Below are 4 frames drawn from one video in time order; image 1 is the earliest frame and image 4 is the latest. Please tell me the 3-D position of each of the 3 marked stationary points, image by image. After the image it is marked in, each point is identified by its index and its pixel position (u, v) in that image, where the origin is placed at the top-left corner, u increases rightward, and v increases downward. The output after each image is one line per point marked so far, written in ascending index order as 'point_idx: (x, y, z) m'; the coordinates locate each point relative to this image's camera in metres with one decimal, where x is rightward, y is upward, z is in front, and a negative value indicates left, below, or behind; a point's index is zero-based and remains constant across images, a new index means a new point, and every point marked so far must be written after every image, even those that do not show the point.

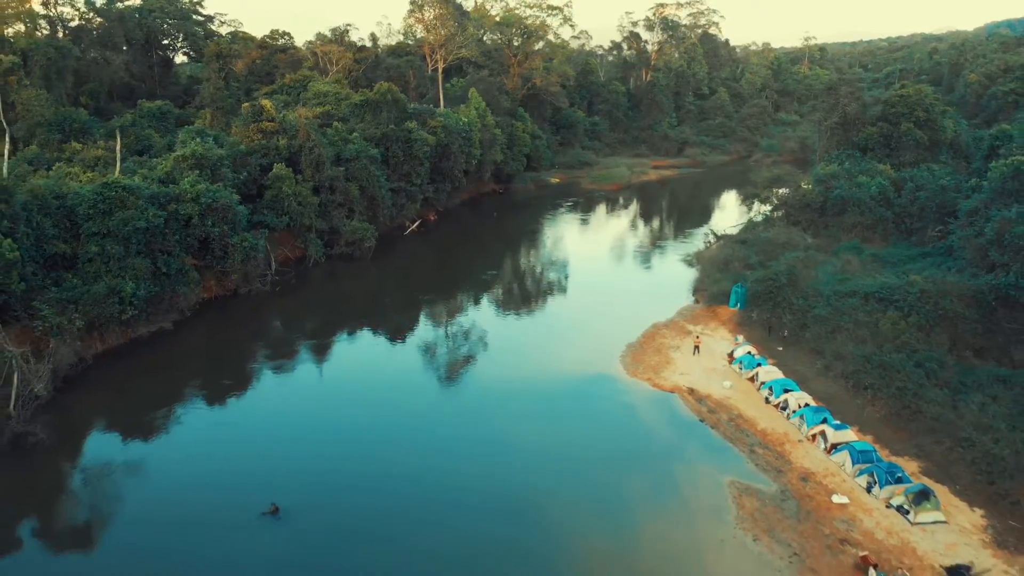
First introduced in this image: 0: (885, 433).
0: (+10.4, -3.9, +19.3) m
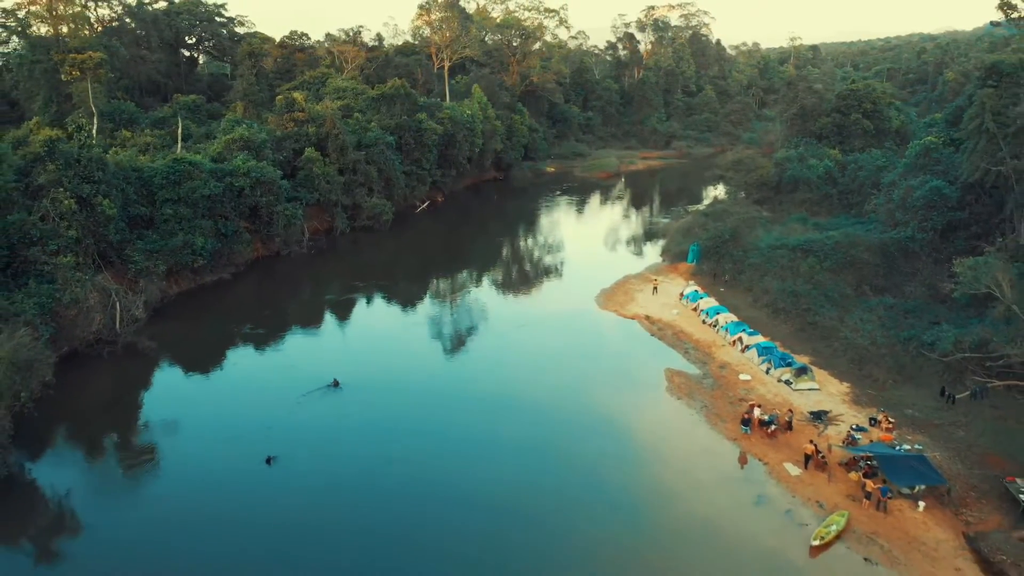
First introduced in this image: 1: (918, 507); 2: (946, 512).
0: (+10.2, -1.9, +25.1) m
1: (+9.4, -5.0, +16.1) m
2: (+10.0, -5.1, +15.8) m
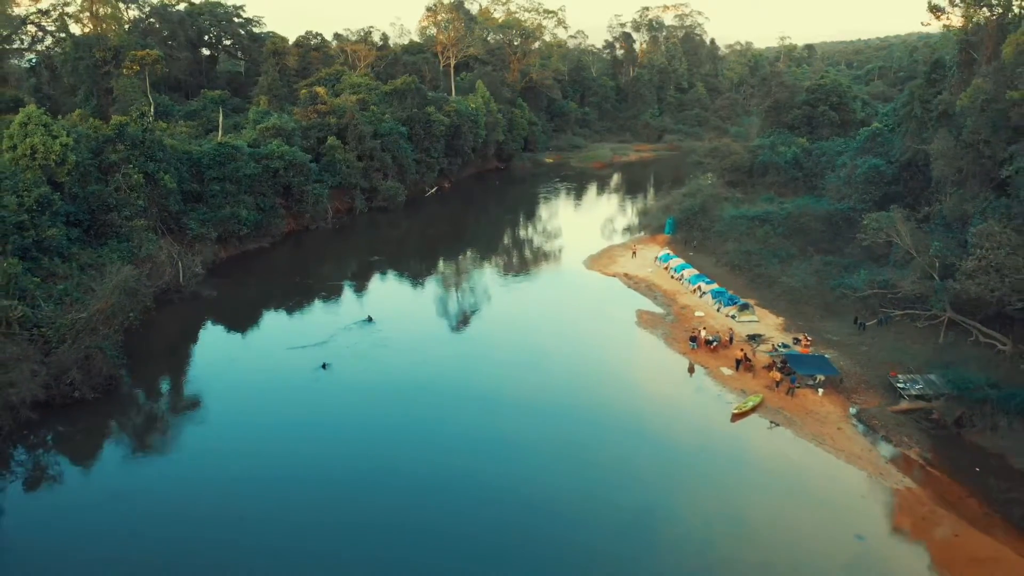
0: (+10.2, -0.1, +30.2) m
1: (+9.3, -3.2, +21.1) m
2: (+9.9, -3.3, +20.9) m
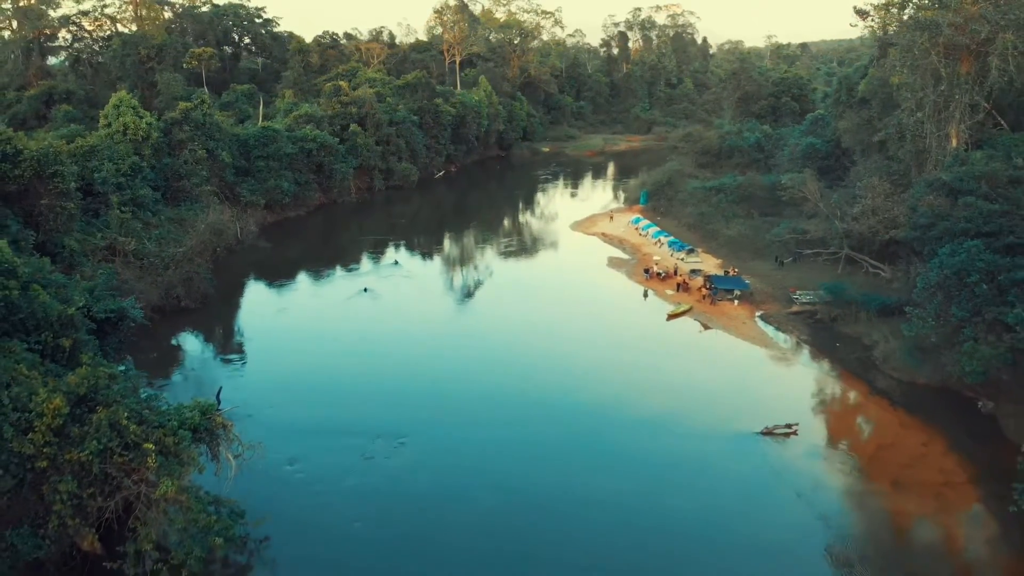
0: (+10.0, +2.5, +37.3) m
1: (+9.1, -0.6, +28.2) m
2: (+9.7, -0.7, +28.0) m
